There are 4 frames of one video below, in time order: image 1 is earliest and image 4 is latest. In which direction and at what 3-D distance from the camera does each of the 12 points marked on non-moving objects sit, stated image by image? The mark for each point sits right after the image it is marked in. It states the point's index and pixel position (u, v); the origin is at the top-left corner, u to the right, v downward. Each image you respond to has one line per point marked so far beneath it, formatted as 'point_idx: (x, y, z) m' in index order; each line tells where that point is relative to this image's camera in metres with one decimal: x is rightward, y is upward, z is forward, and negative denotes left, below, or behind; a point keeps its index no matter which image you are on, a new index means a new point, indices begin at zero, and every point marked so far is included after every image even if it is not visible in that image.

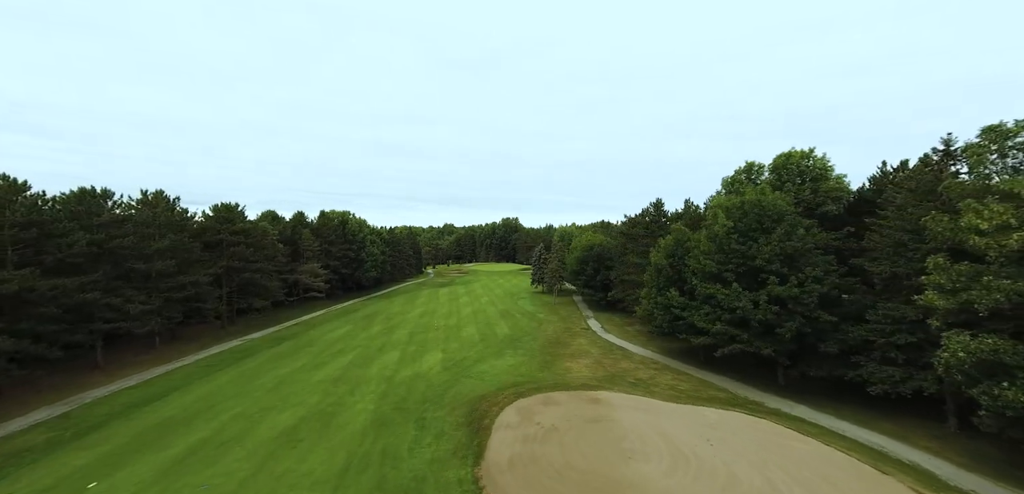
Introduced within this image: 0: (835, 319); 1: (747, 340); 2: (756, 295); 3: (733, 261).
0: (+13.5, -3.0, +16.7) m
1: (+10.6, -4.2, +18.0) m
2: (+11.1, -2.2, +18.1) m
3: (+10.8, -0.7, +19.5) m
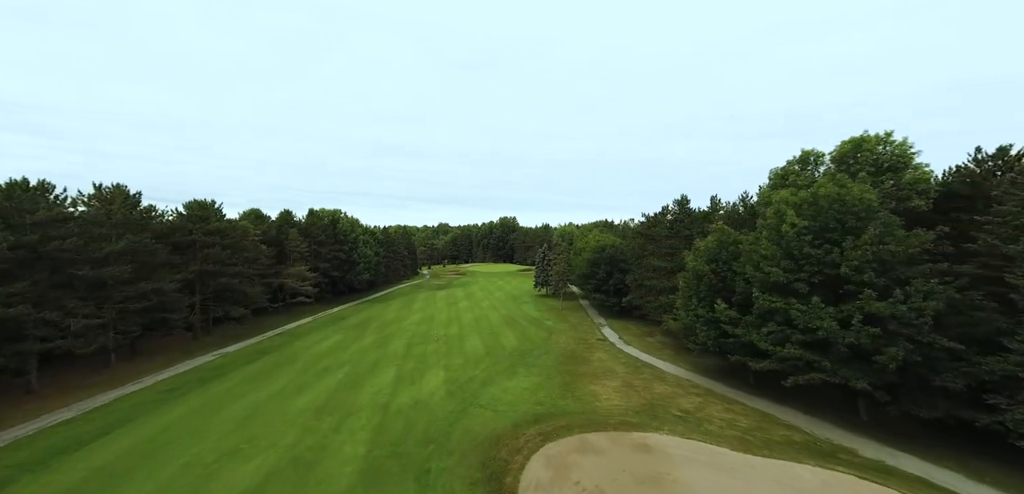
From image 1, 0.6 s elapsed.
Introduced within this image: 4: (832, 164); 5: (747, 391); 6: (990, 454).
0: (+14.5, -3.2, +13.0) m
1: (+11.6, -4.4, +14.4) m
2: (+12.0, -2.3, +14.5) m
3: (+11.7, -0.9, +15.8) m
4: (+16.0, +4.1, +19.9) m
5: (+11.3, -7.0, +19.2) m
6: (+15.0, -6.4, +12.6) m
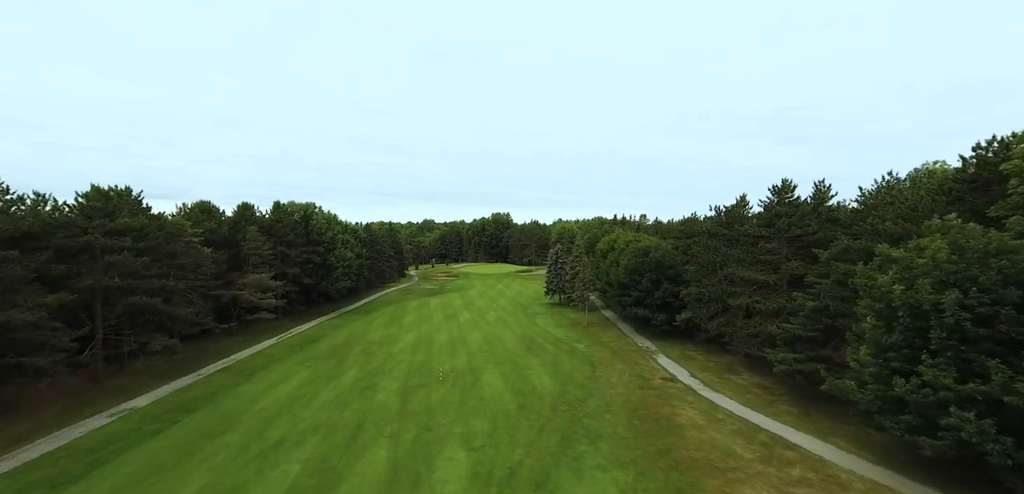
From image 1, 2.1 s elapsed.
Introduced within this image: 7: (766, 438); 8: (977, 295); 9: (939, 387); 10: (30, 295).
0: (+17.4, -3.6, +4.0) m
1: (+14.4, -4.8, +5.2) m
2: (+14.8, -2.8, +5.4) m
3: (+14.5, -1.3, +6.7) m
4: (+18.6, +3.7, +10.8) m
5: (+14.0, -7.4, +10.1) m
6: (+17.9, -6.9, +3.6) m
7: (+10.5, -7.9, +16.6) m
8: (+13.6, -1.4, +11.8) m
9: (+12.3, -3.9, +11.5) m
10: (-23.9, -2.4, +19.6) m
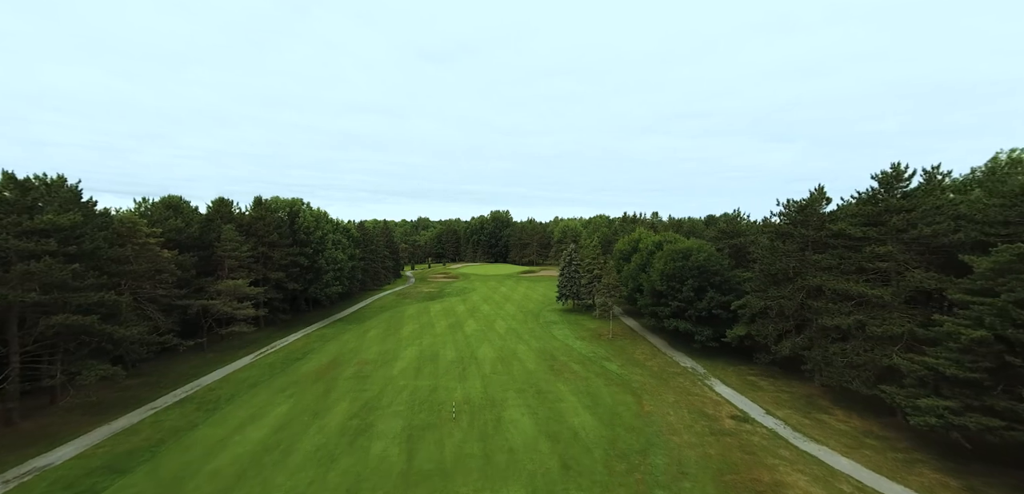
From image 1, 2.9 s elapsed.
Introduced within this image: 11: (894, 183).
0: (+19.2, -4.0, -1.0) m
1: (+16.2, -5.1, +0.2) m
2: (+16.6, -3.1, +0.3) m
3: (+16.3, -1.6, +1.6) m
4: (+20.3, +3.4, +5.8) m
5: (+15.7, -7.7, +5.1) m
6: (+19.7, -7.2, -1.4) m
7: (+12.1, -8.1, +11.5) m
8: (+15.3, -1.7, +6.7) m
9: (+14.0, -4.2, +6.4) m
10: (-22.2, -2.6, +14.1) m
11: (+17.7, +2.9, +19.0) m
